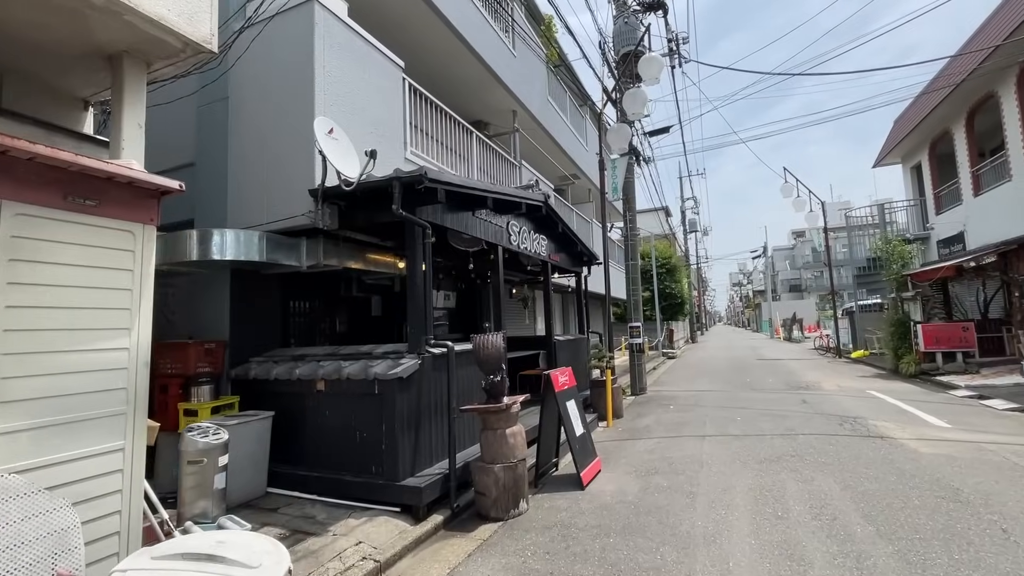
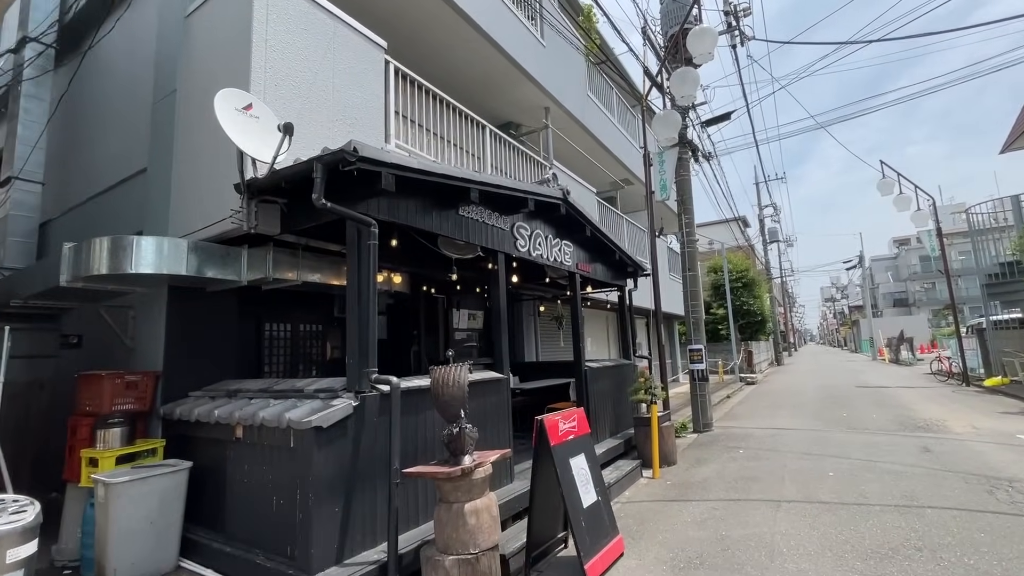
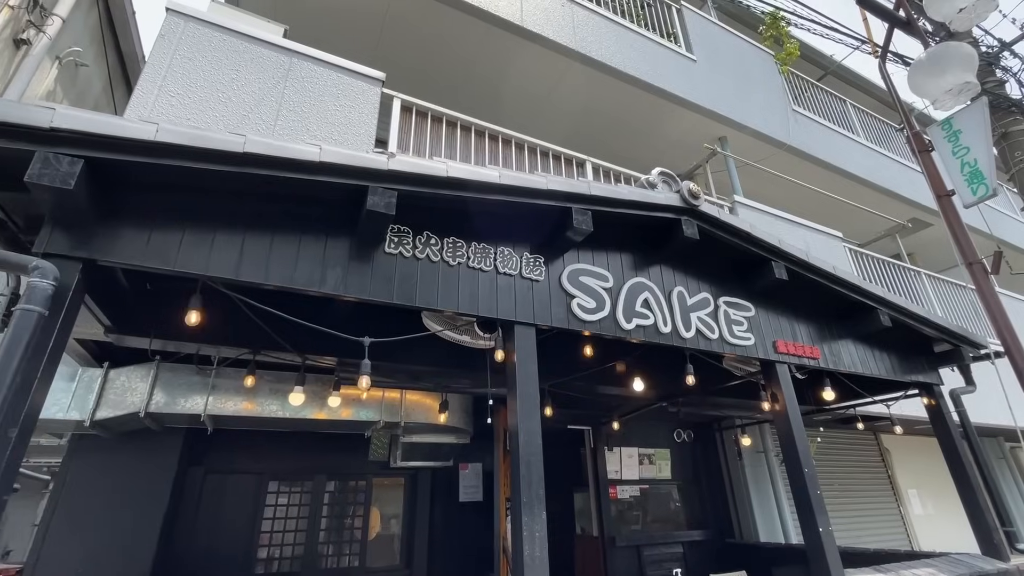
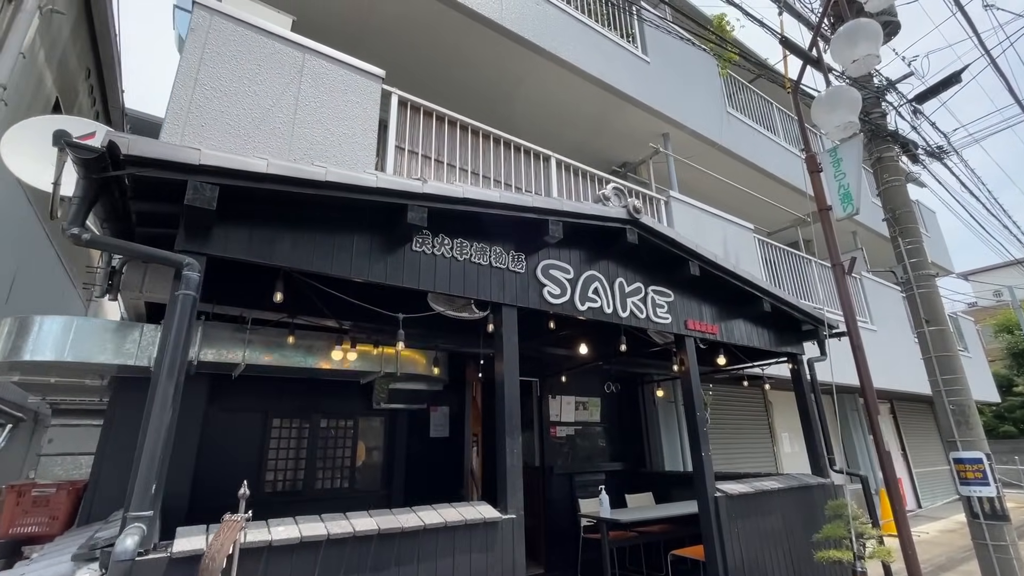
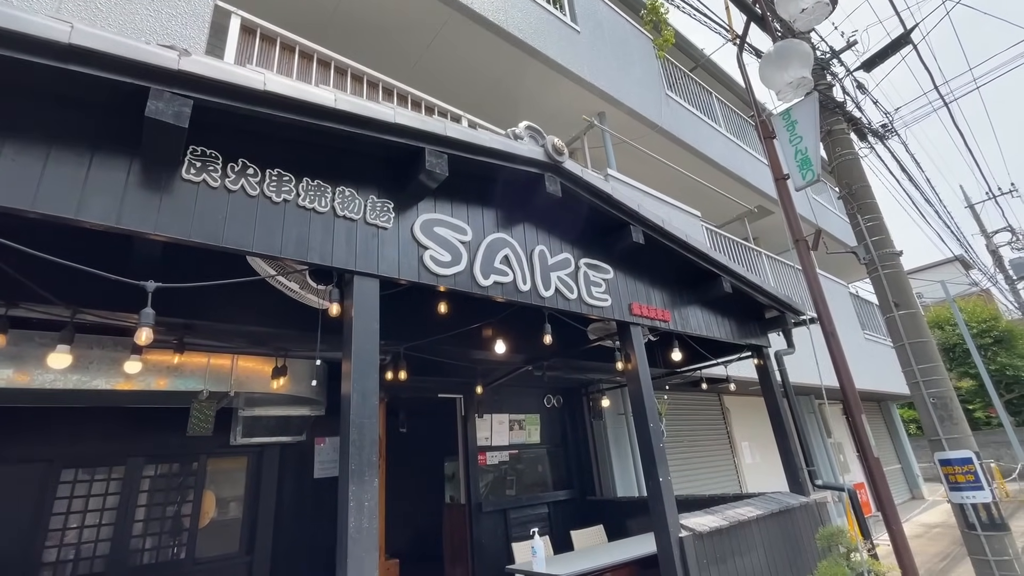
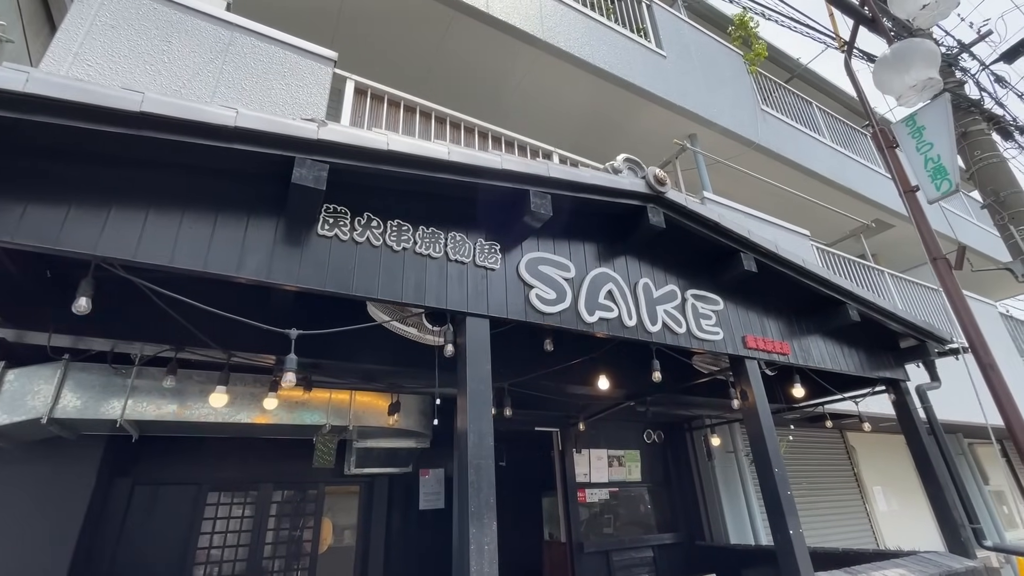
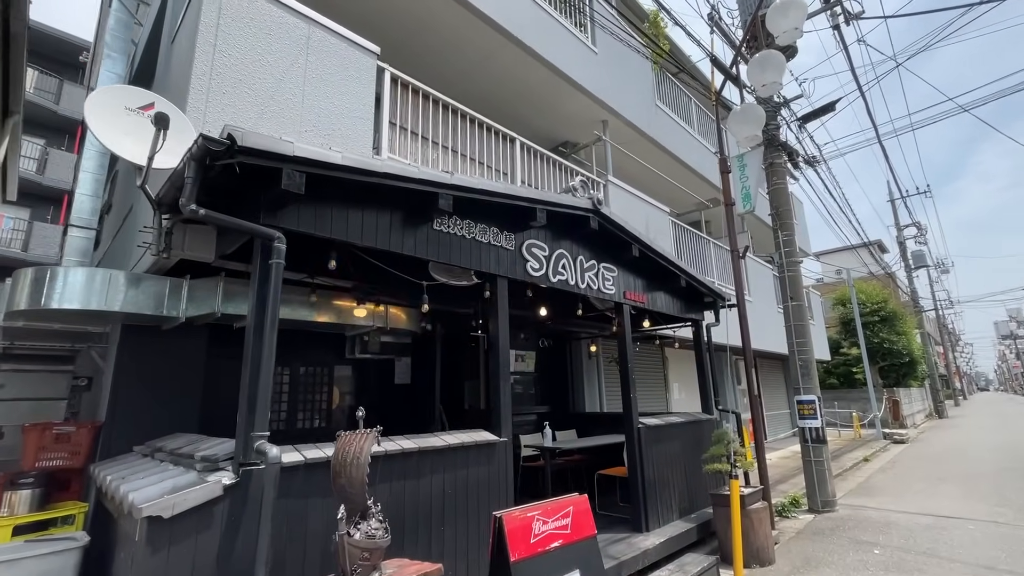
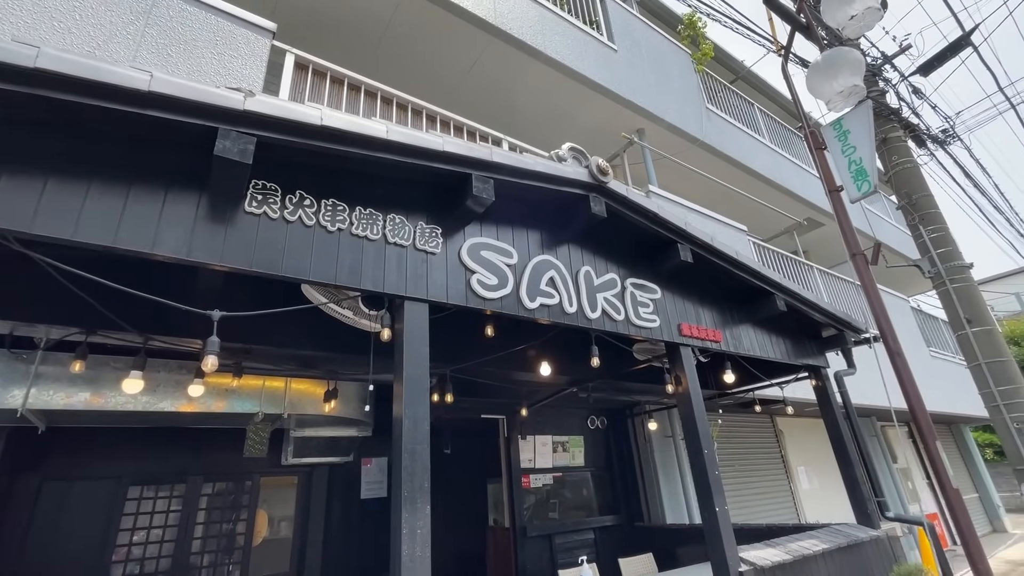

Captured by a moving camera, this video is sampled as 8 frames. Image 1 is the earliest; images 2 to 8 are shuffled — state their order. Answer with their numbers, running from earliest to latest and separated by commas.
2, 7, 4, 3, 6, 8, 5
